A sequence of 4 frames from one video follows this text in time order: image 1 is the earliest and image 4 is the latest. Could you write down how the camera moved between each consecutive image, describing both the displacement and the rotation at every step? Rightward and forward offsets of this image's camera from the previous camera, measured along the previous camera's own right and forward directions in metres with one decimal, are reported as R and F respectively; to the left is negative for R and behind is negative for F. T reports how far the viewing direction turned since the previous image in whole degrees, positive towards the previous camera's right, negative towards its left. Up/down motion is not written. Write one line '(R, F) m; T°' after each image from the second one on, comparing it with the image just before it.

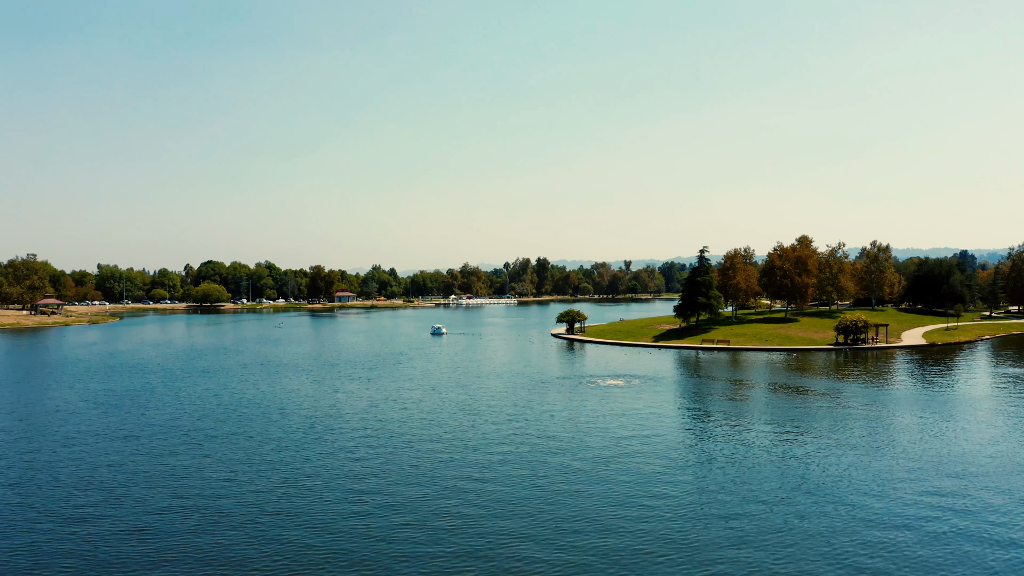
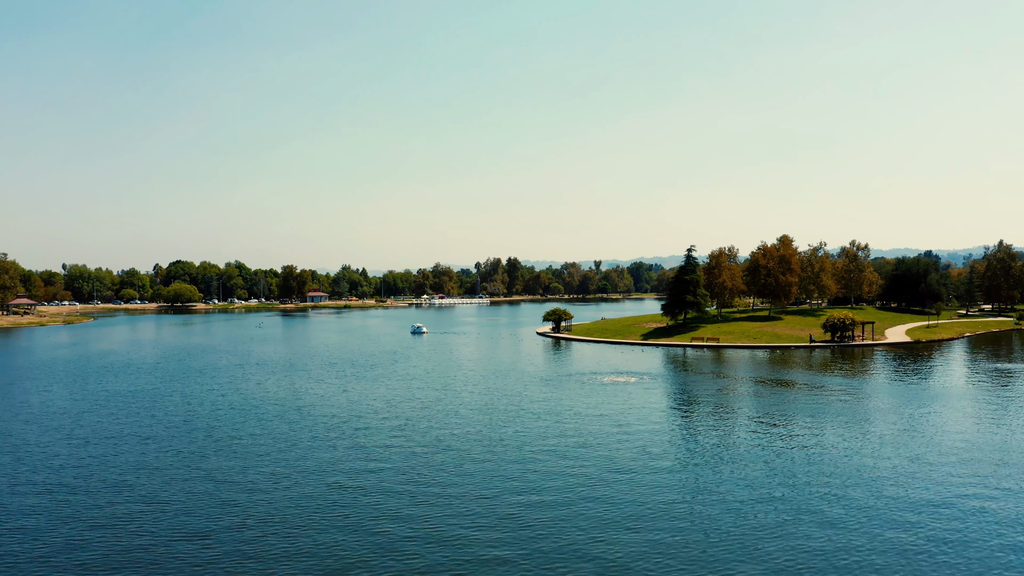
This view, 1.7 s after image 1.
(-0.7, +0.2) m; +2°
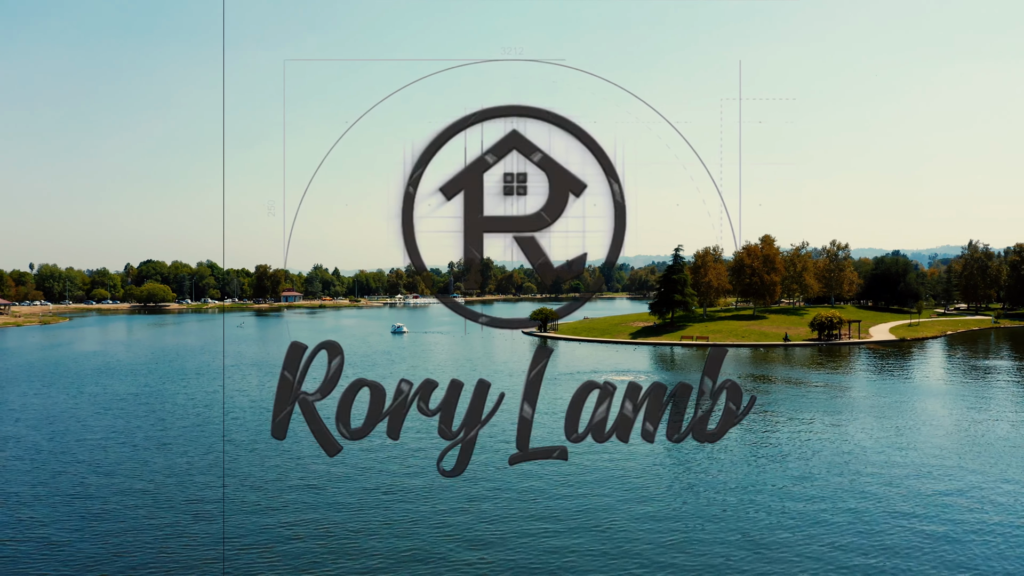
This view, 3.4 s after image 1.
(-0.6, +0.1) m; +2°
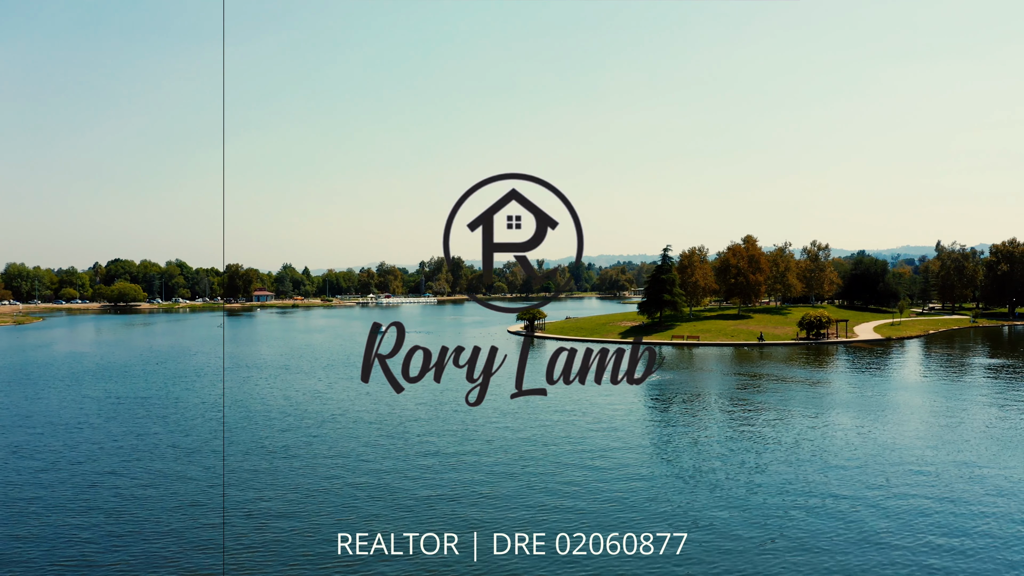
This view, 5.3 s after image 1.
(-0.7, 0.0) m; +2°
